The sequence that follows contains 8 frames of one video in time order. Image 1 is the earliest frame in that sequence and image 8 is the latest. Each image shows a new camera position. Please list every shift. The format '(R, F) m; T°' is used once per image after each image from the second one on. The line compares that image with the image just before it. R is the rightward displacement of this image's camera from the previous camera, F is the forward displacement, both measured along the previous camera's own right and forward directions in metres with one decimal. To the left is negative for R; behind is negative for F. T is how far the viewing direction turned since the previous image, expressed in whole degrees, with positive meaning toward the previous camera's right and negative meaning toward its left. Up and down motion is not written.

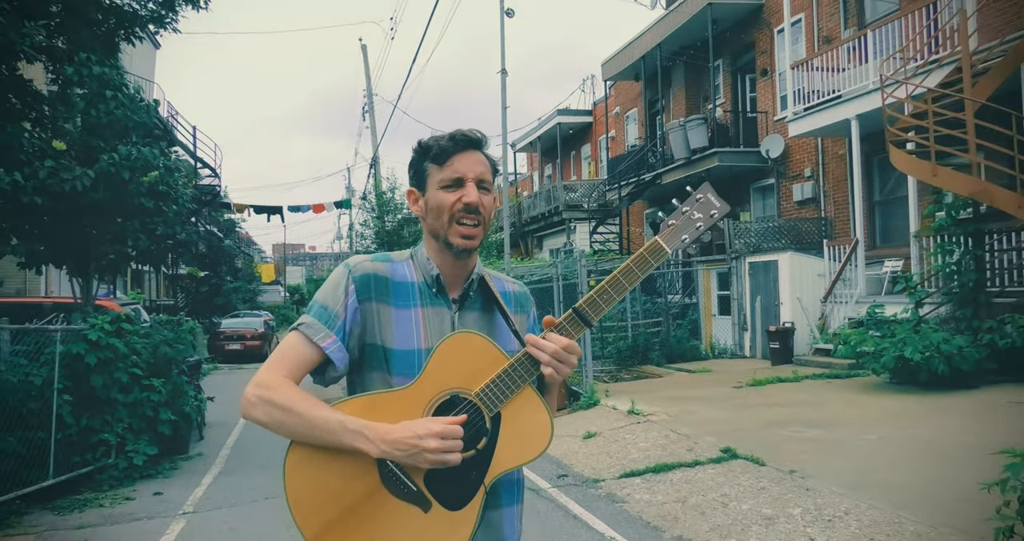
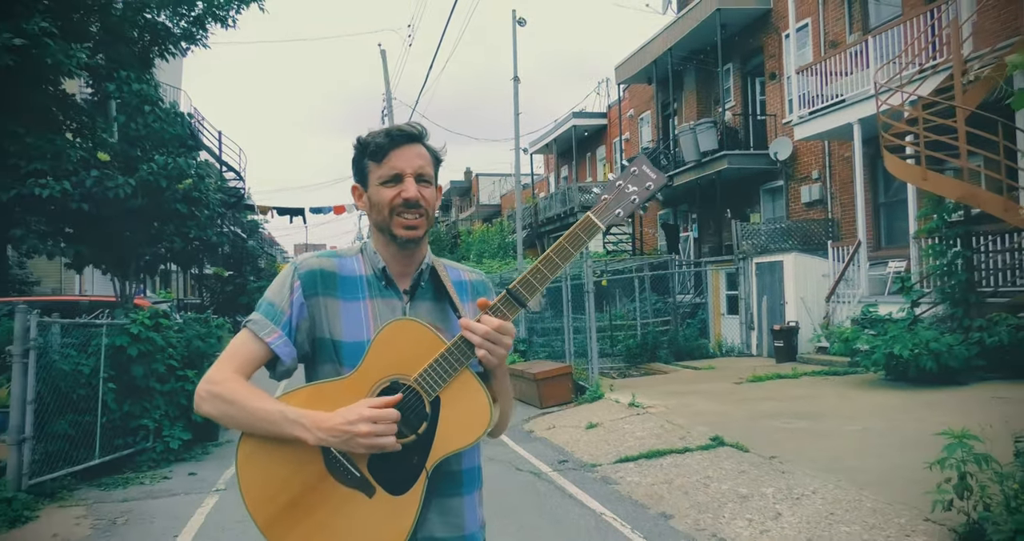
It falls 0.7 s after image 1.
(+0.1, -0.5) m; -2°
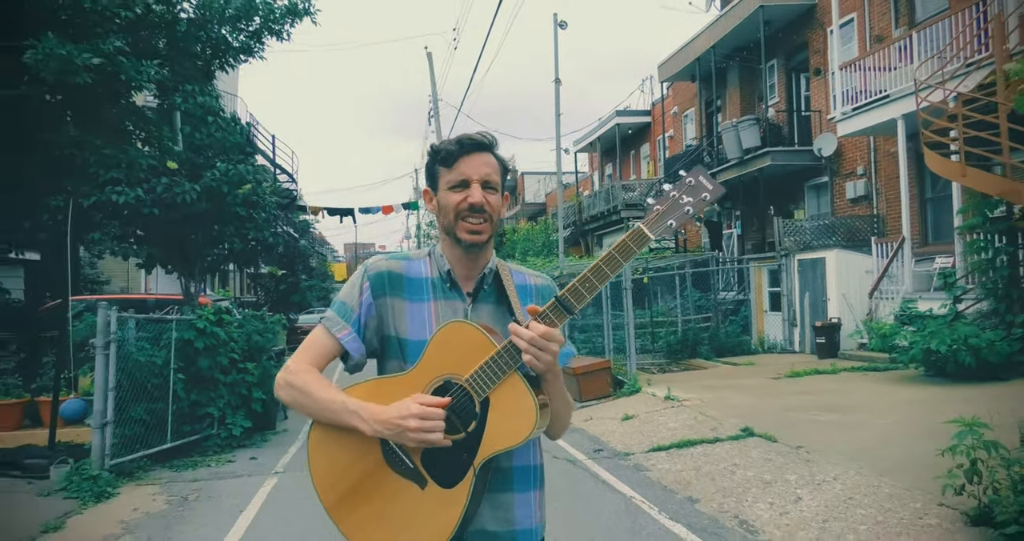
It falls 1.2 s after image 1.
(+0.1, -0.3) m; -4°
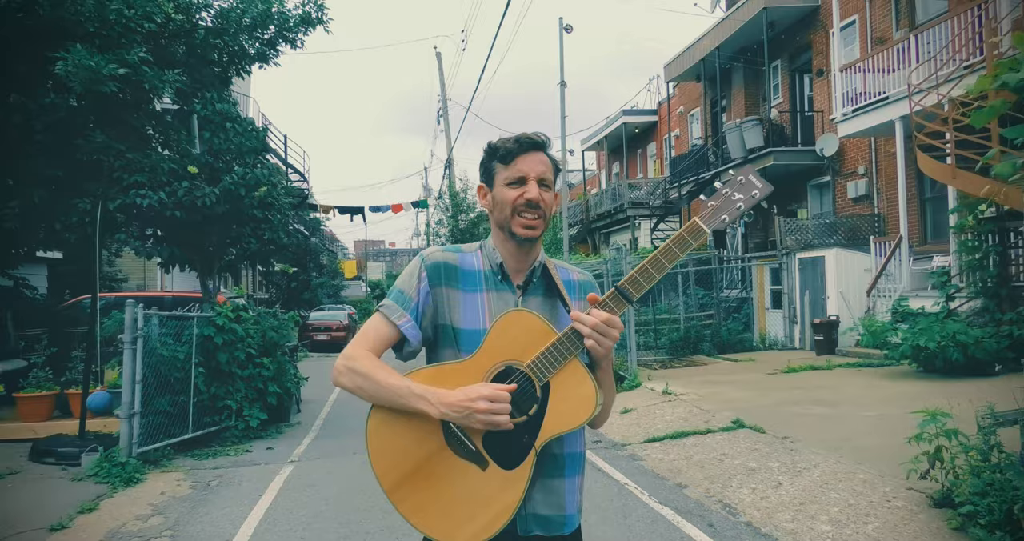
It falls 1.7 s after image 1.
(+0.1, -0.3) m; -1°
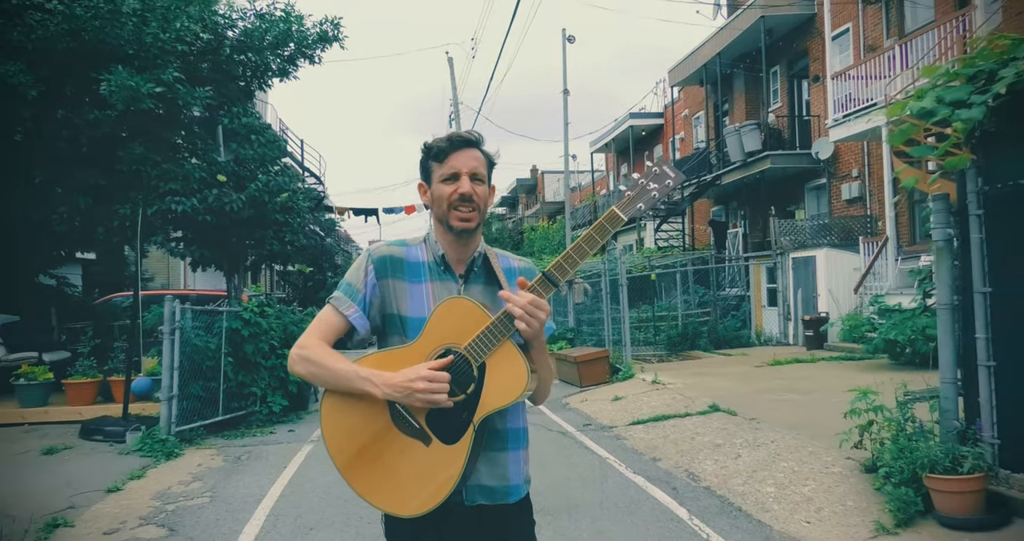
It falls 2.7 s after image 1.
(+0.2, -0.7) m; -1°
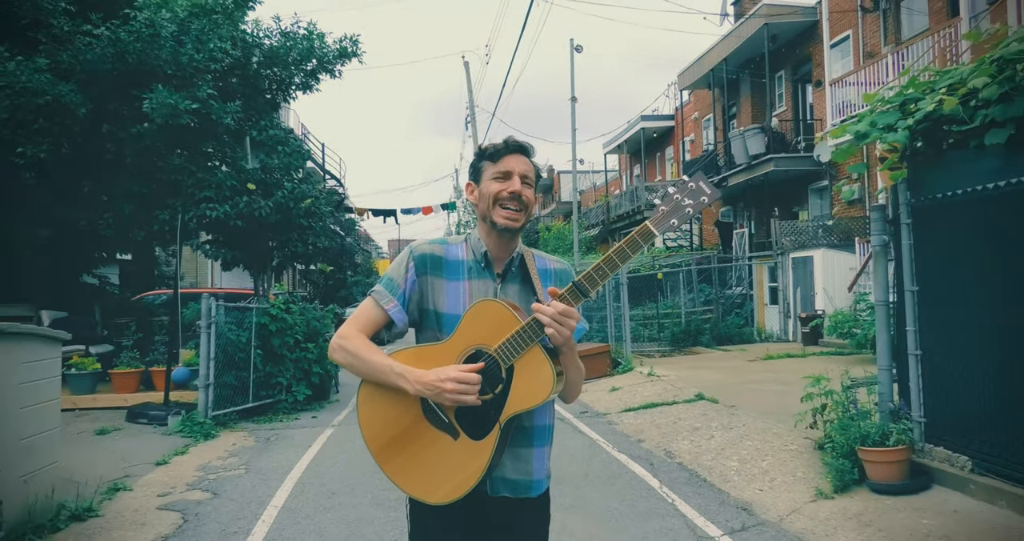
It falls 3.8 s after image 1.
(+0.2, -0.7) m; -2°
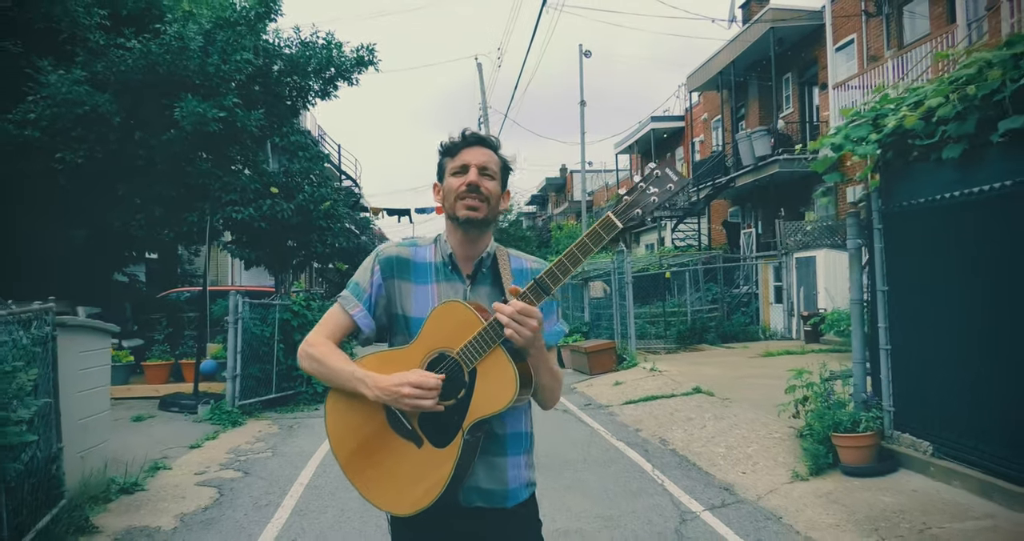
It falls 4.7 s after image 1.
(+0.1, -0.5) m; -1°
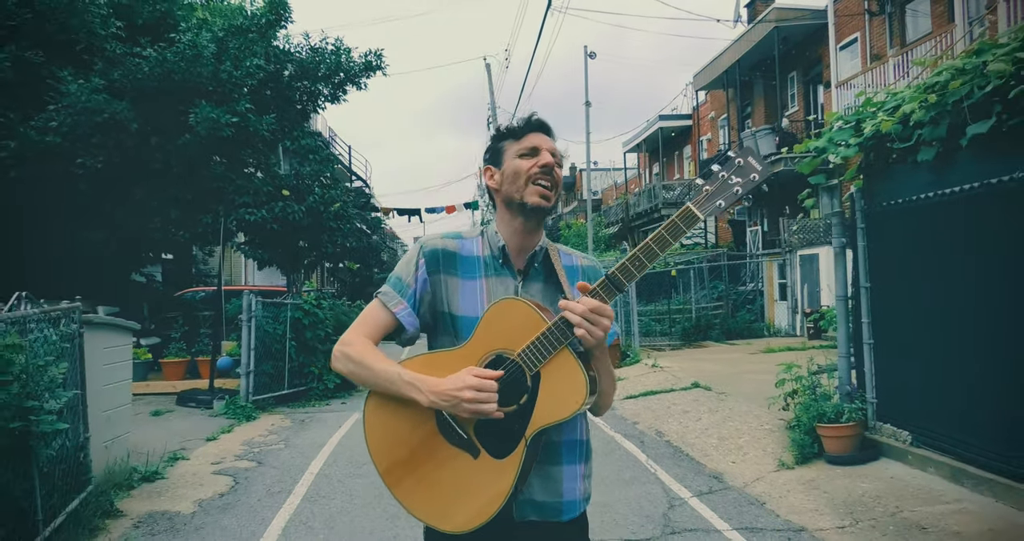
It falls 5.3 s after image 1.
(+0.1, -0.3) m; -1°
